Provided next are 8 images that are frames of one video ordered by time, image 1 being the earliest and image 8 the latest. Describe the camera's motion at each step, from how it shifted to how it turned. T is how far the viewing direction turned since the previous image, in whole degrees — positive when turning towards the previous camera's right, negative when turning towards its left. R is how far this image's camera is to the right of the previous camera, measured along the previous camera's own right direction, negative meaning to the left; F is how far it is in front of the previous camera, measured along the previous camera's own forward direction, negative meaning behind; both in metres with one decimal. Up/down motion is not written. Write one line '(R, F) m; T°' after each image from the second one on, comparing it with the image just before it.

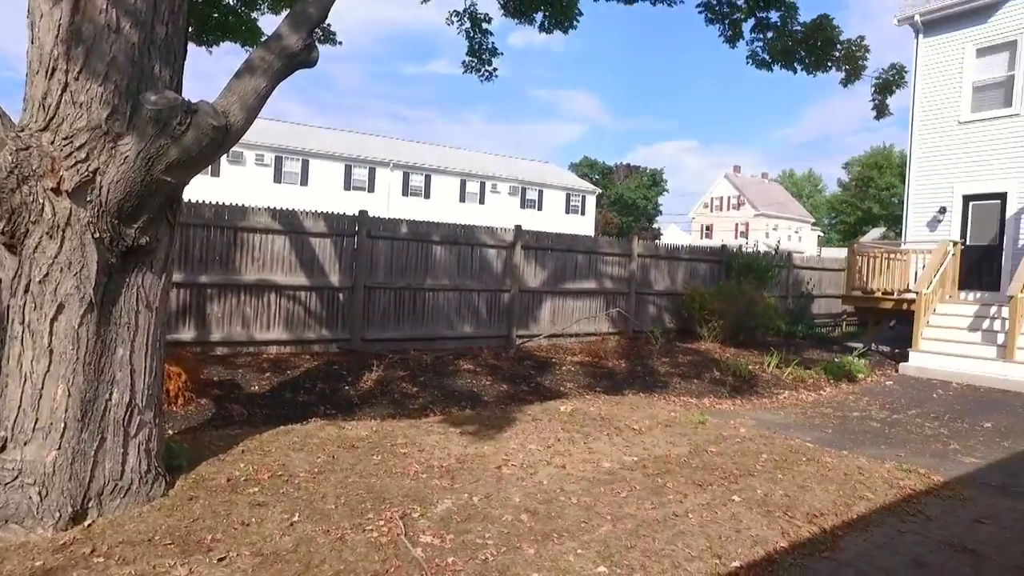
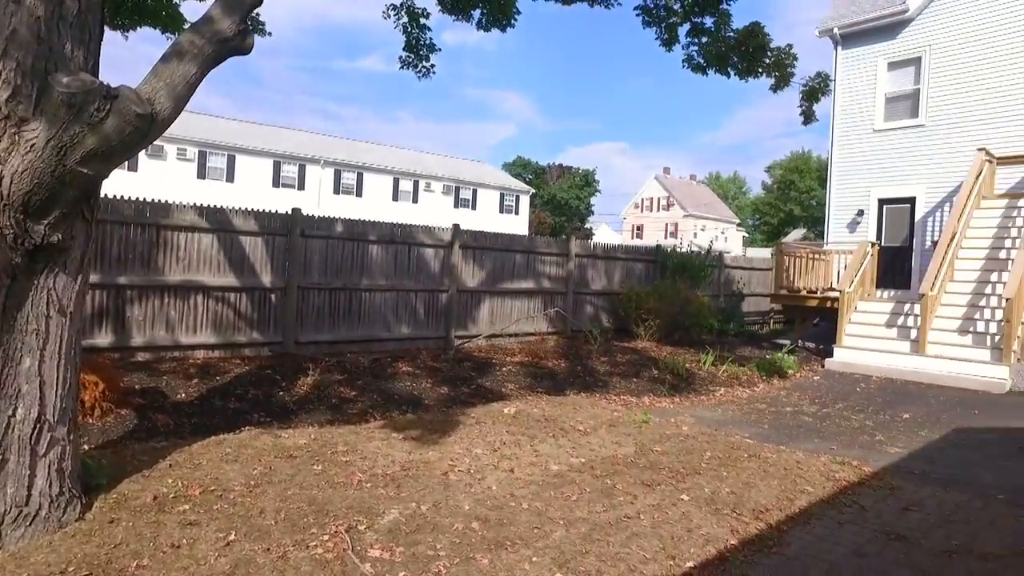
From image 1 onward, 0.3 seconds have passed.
(-0.1, +0.1) m; +6°
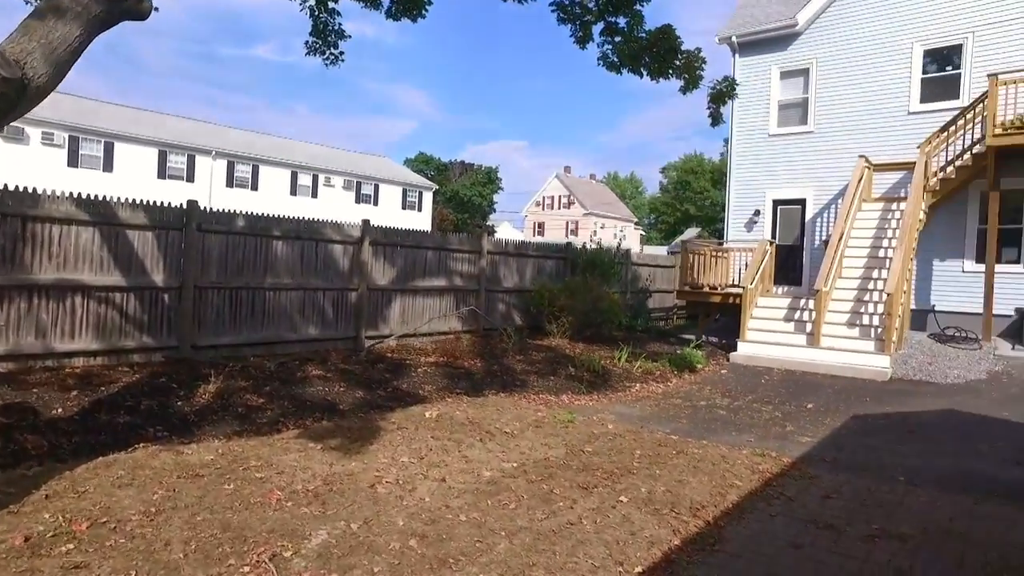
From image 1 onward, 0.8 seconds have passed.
(-0.2, +0.3) m; +9°
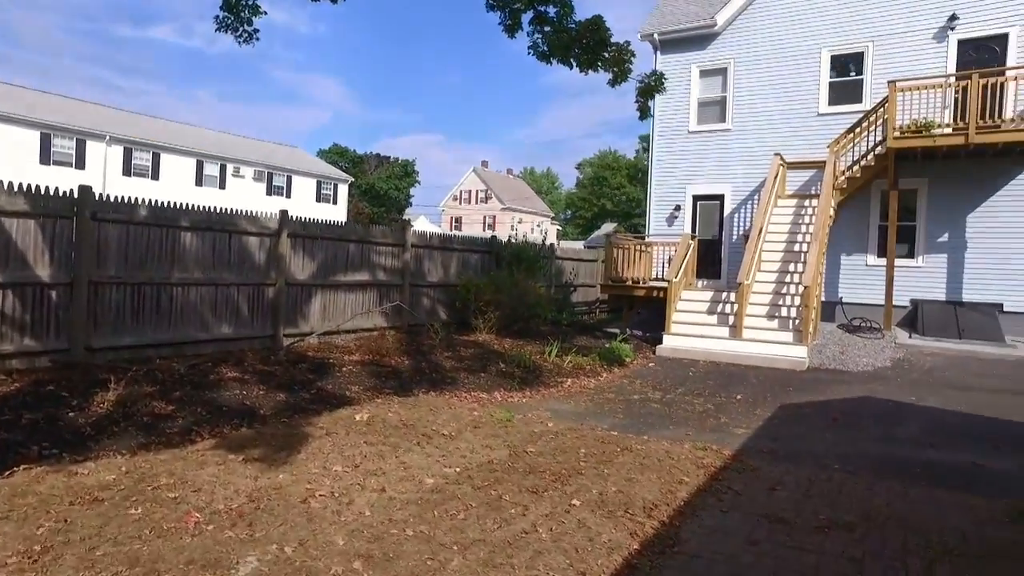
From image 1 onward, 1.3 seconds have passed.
(-0.2, +0.3) m; +7°
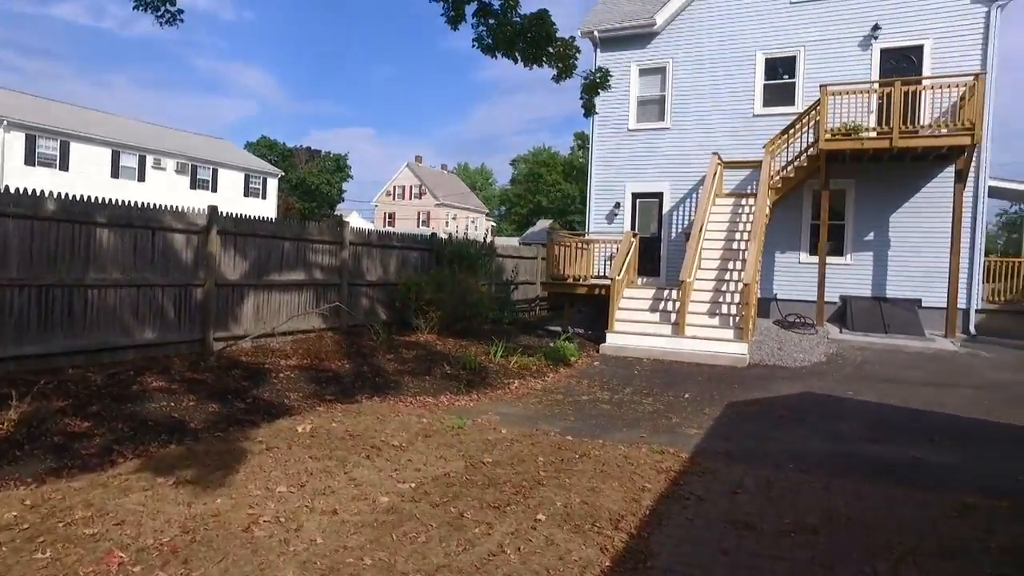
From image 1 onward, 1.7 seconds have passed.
(-0.2, +0.3) m; +6°
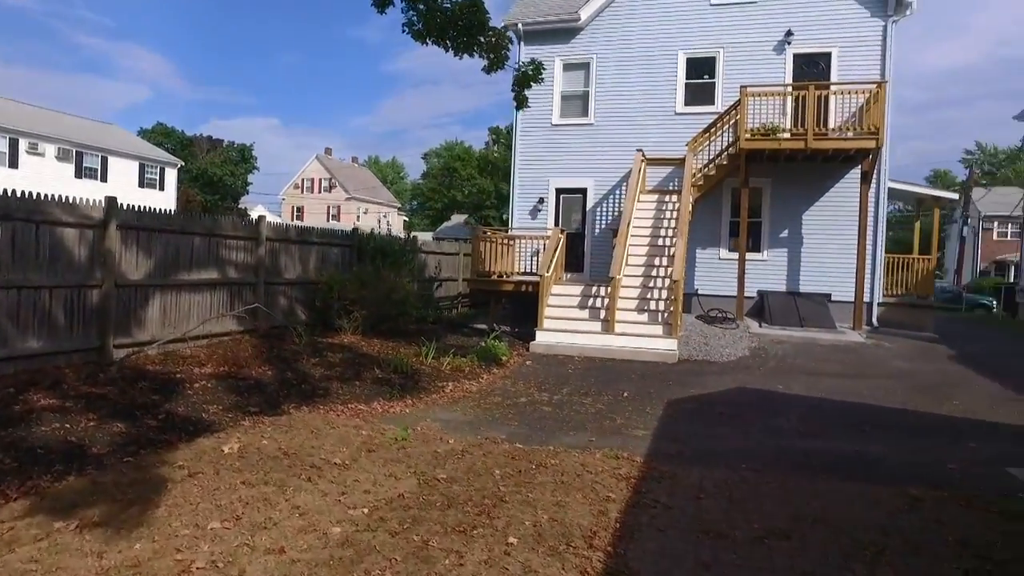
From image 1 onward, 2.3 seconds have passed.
(-0.3, +0.4) m; +8°
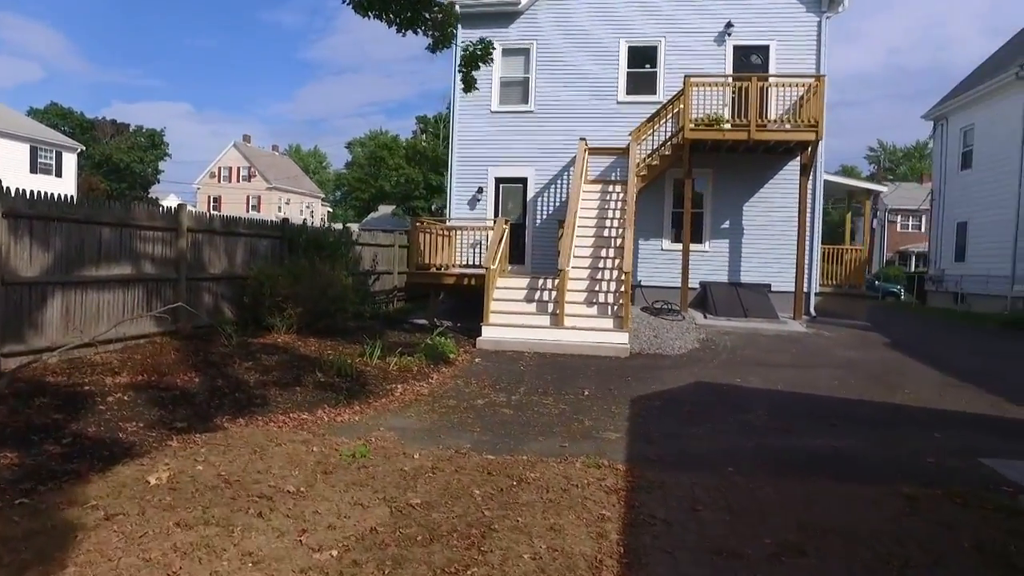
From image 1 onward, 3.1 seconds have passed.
(-0.3, +0.6) m; +6°
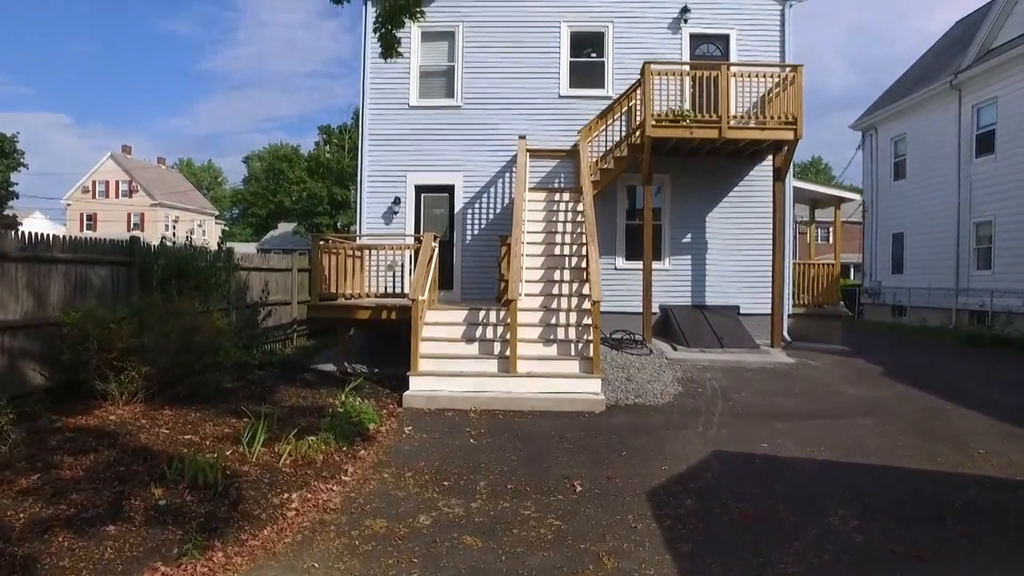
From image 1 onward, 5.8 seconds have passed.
(-0.4, +2.8) m; +8°
